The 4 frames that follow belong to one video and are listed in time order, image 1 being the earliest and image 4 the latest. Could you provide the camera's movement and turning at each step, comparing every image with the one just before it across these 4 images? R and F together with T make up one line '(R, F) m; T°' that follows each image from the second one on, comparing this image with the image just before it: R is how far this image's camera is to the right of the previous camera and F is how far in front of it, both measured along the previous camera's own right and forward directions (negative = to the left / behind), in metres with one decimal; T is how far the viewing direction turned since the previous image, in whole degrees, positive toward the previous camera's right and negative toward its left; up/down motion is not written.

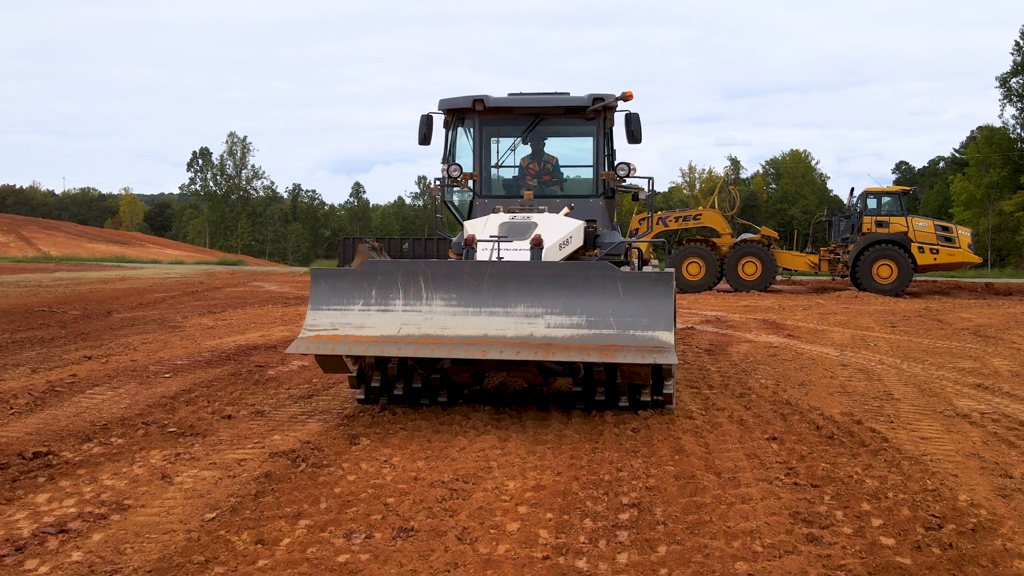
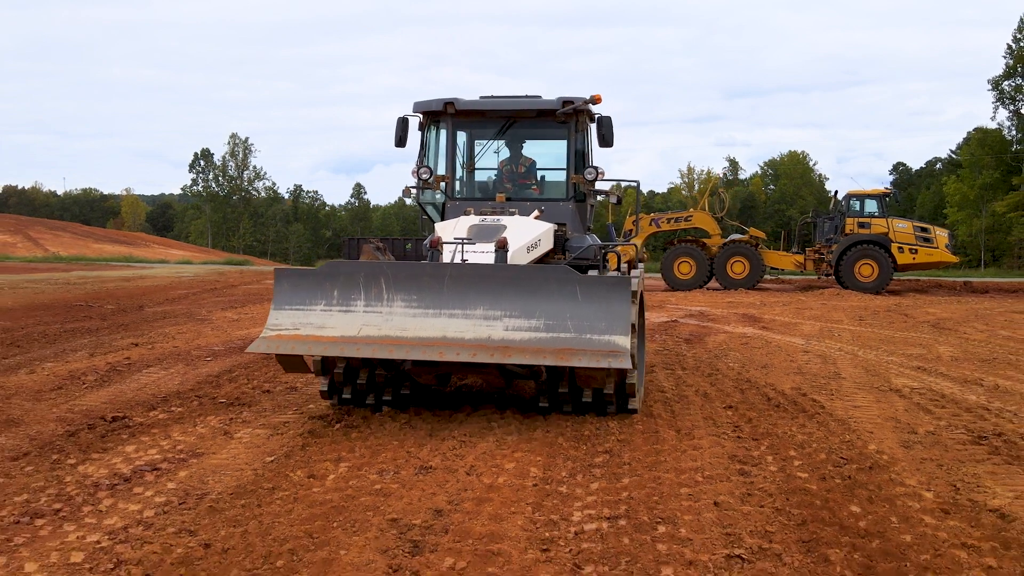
(0.0, -1.0) m; 0°
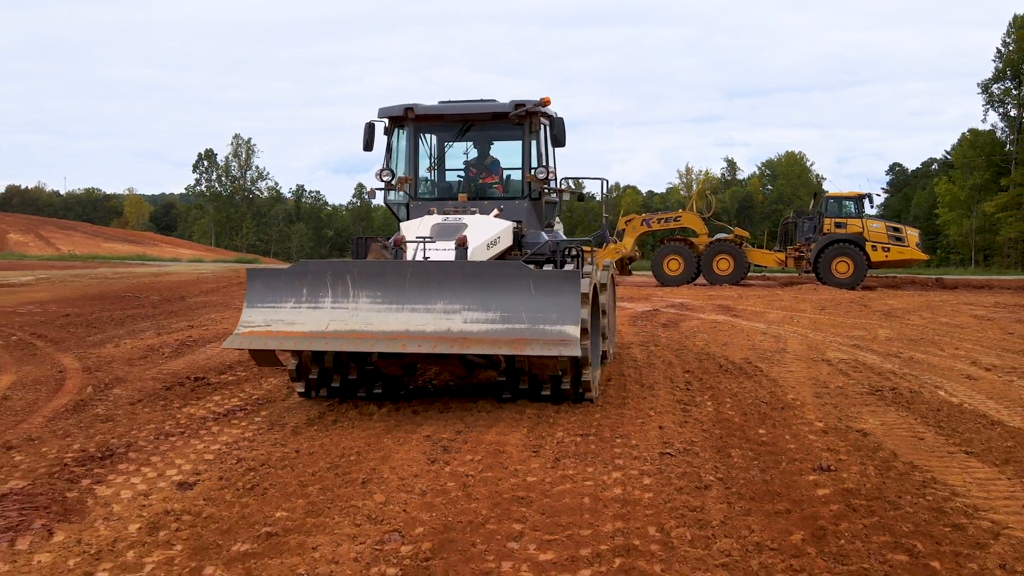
(0.0, -1.5) m; 0°
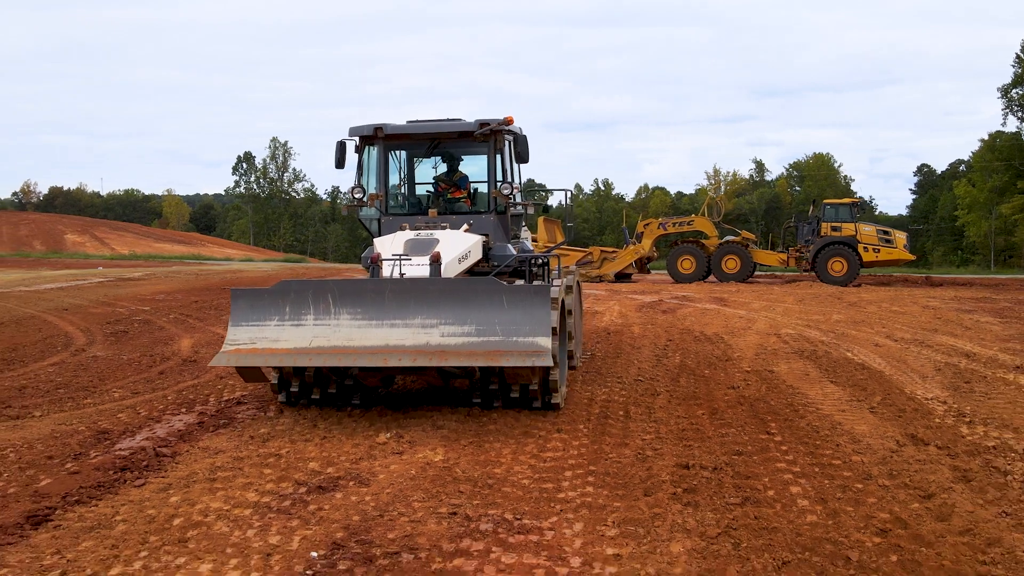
(0.0, -2.9) m; -2°
